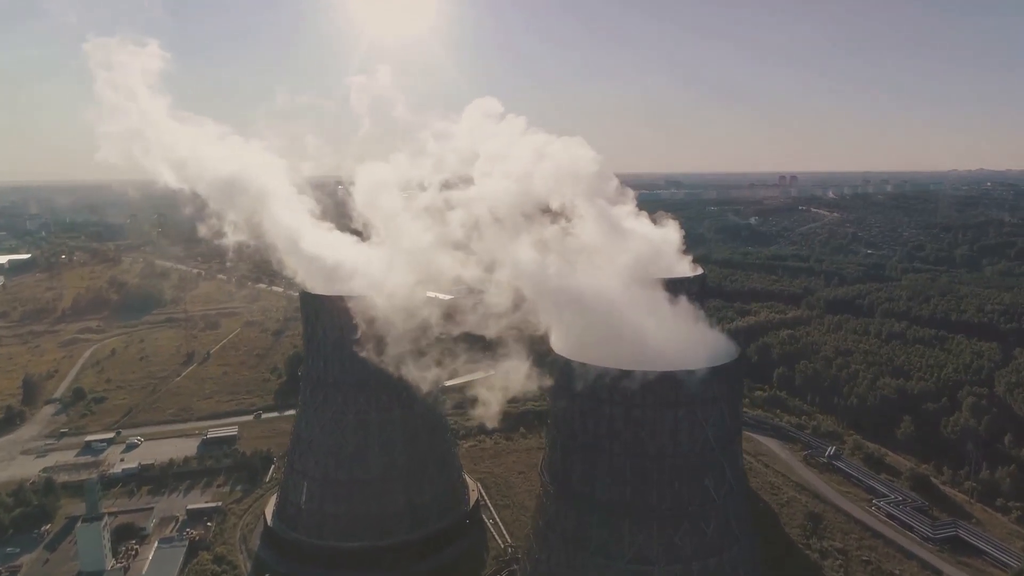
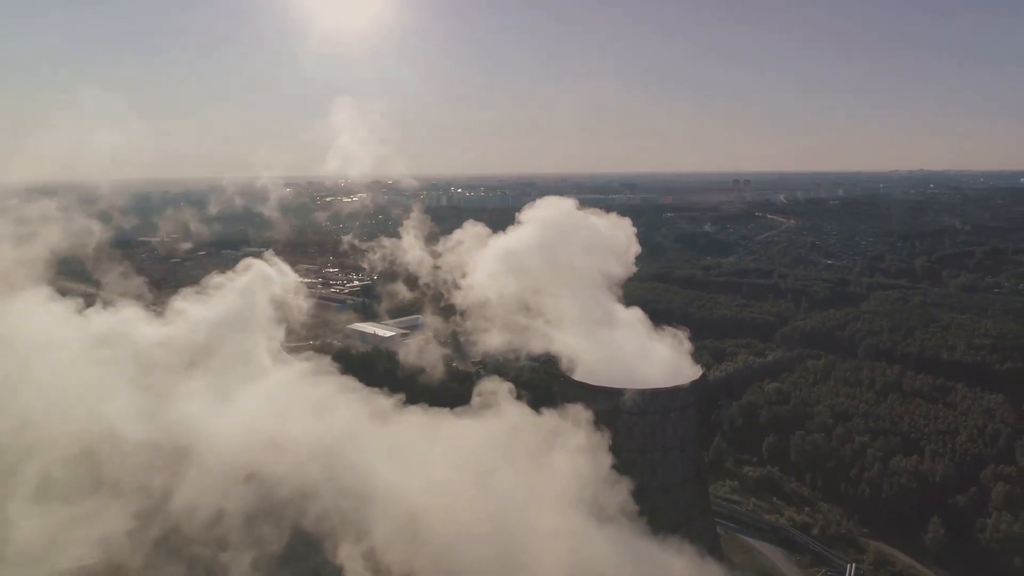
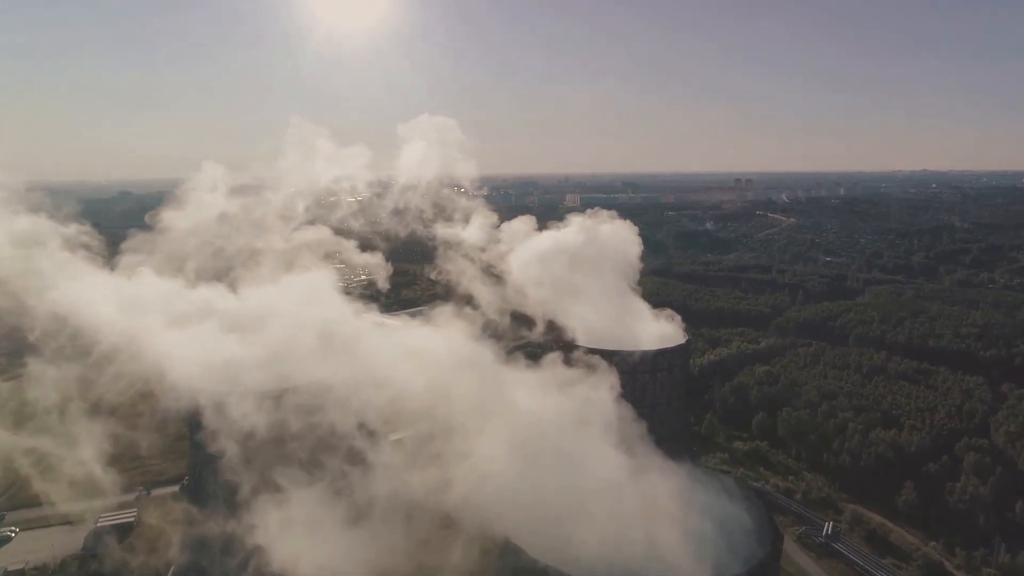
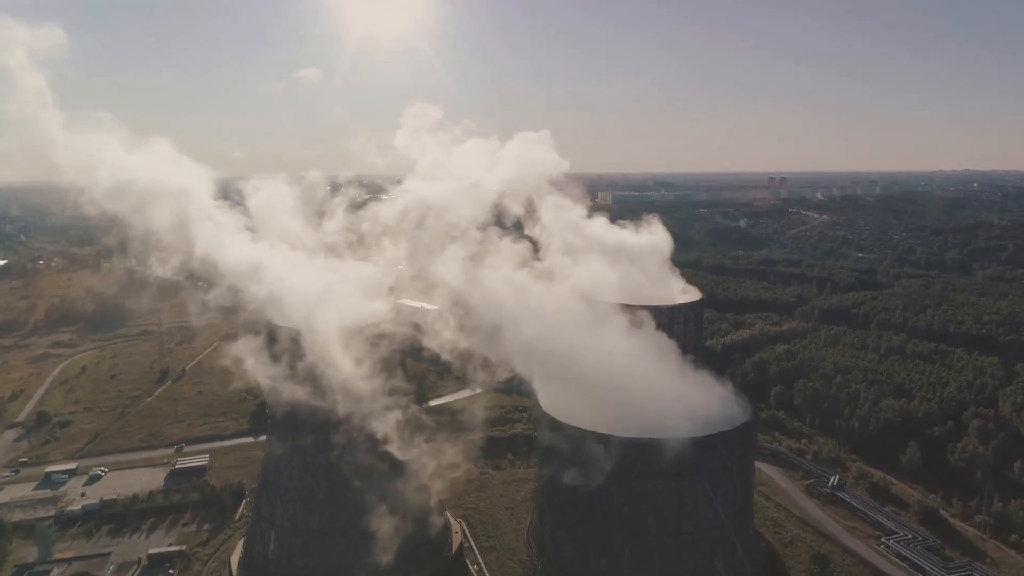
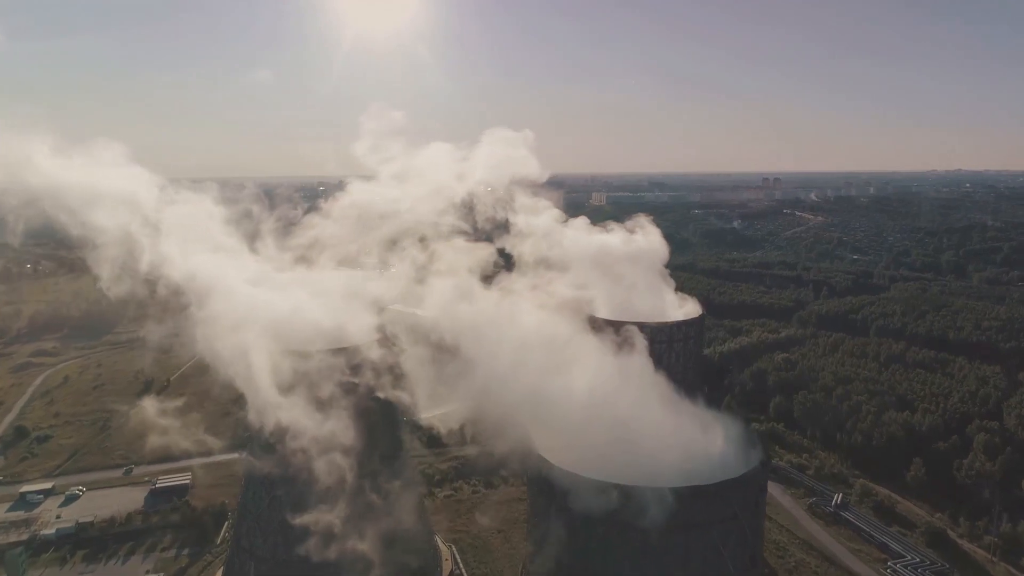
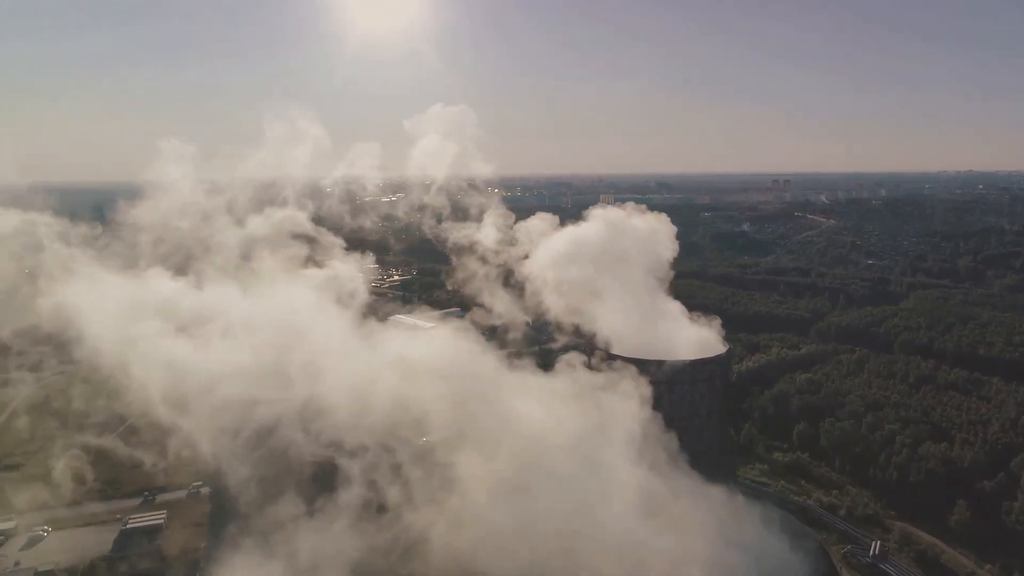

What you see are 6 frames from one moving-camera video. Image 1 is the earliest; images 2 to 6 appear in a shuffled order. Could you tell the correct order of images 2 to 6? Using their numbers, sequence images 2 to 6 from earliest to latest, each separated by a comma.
4, 5, 3, 6, 2
